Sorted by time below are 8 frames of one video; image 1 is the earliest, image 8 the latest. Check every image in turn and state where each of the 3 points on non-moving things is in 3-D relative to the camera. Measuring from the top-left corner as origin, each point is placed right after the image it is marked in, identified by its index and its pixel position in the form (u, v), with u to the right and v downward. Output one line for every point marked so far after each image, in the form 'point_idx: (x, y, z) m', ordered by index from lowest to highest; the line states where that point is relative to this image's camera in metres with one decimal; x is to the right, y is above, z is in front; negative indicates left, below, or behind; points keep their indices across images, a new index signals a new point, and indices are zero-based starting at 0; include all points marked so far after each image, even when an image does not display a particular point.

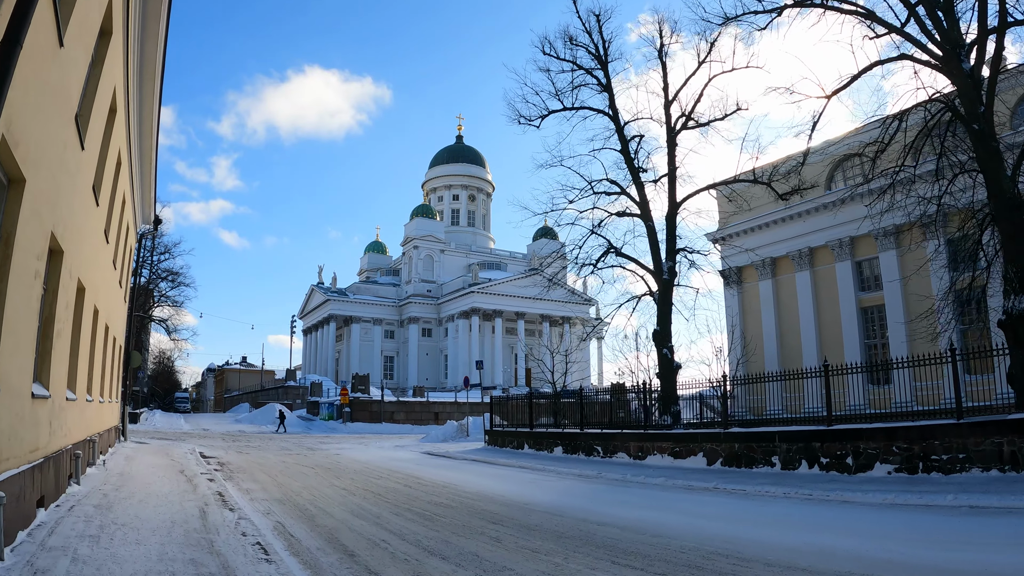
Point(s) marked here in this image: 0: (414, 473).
0: (-1.9, -3.8, +15.1) m
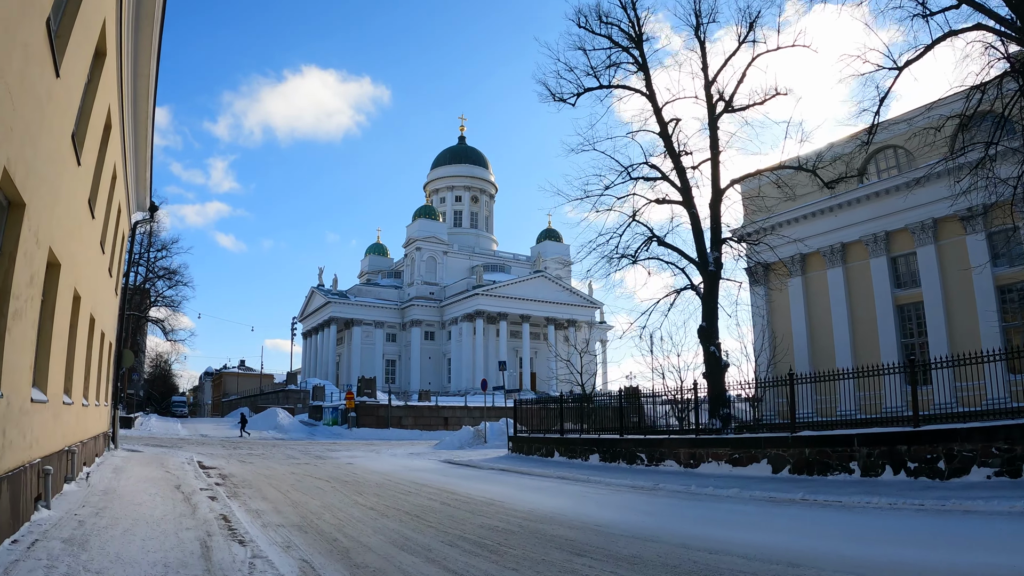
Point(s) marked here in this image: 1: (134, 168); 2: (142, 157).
0: (-1.1, -3.6, +13.3) m
1: (-8.3, +2.8, +15.8) m
2: (-8.1, +3.0, +15.9) m
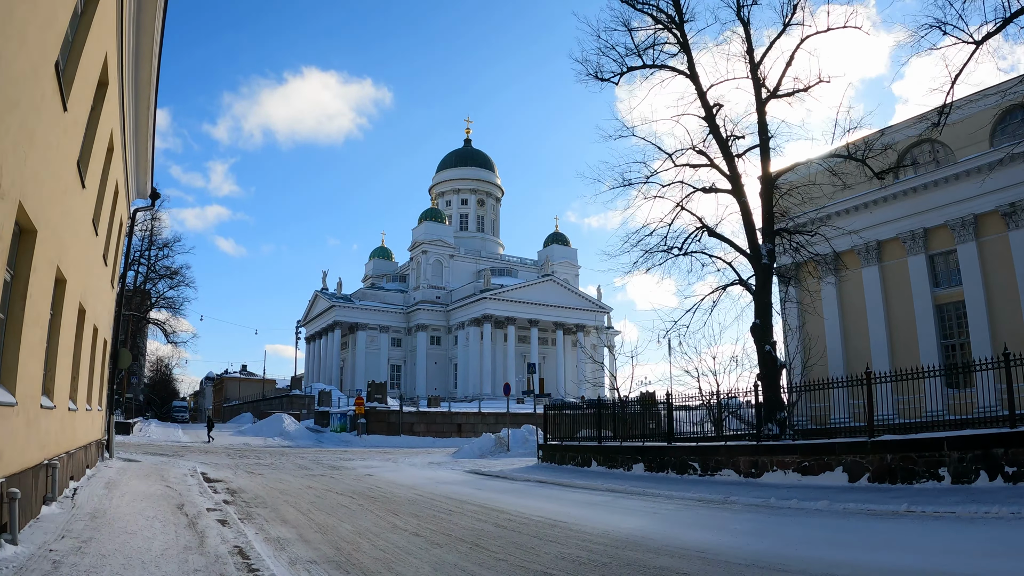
0: (-0.4, -3.4, +11.6) m
1: (-7.5, +3.0, +14.3) m
2: (-7.3, +3.2, +14.3) m
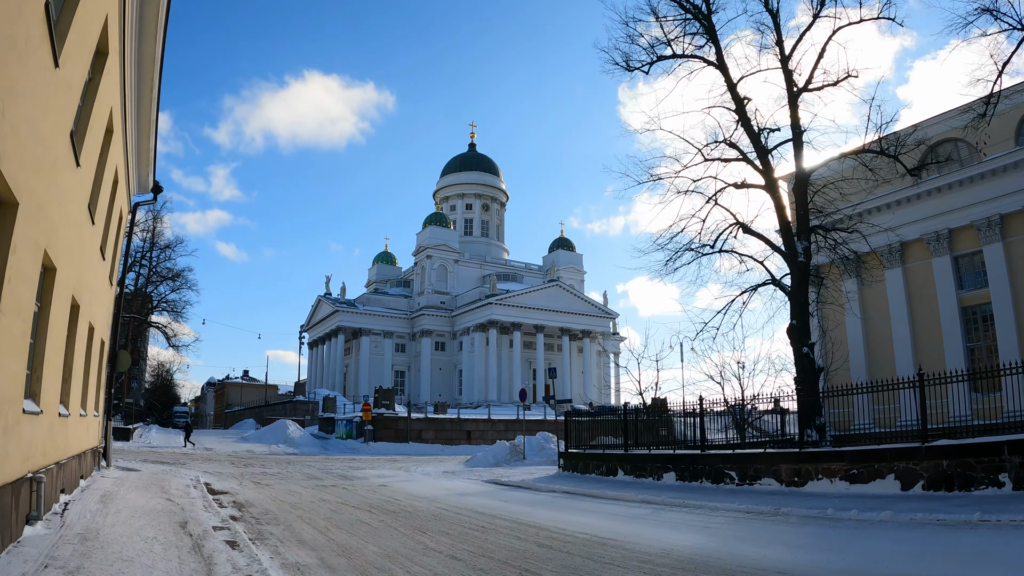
0: (+0.1, -3.4, +10.7) m
1: (-7.0, +3.1, +13.4) m
2: (-6.8, +3.2, +13.4) m
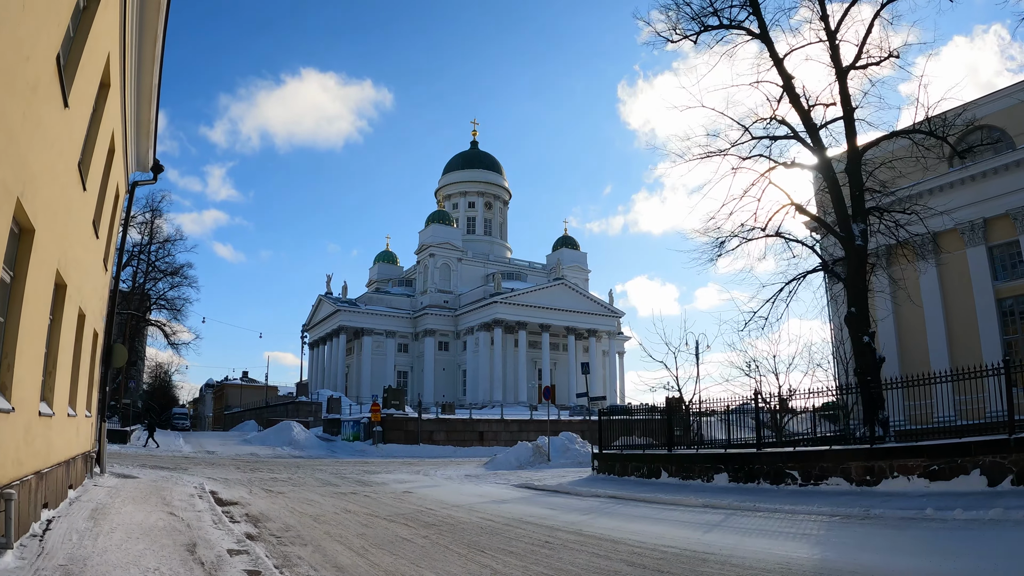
0: (+0.8, -3.1, +9.2) m
1: (-6.3, +3.3, +12.0) m
2: (-6.1, +3.5, +12.0) m
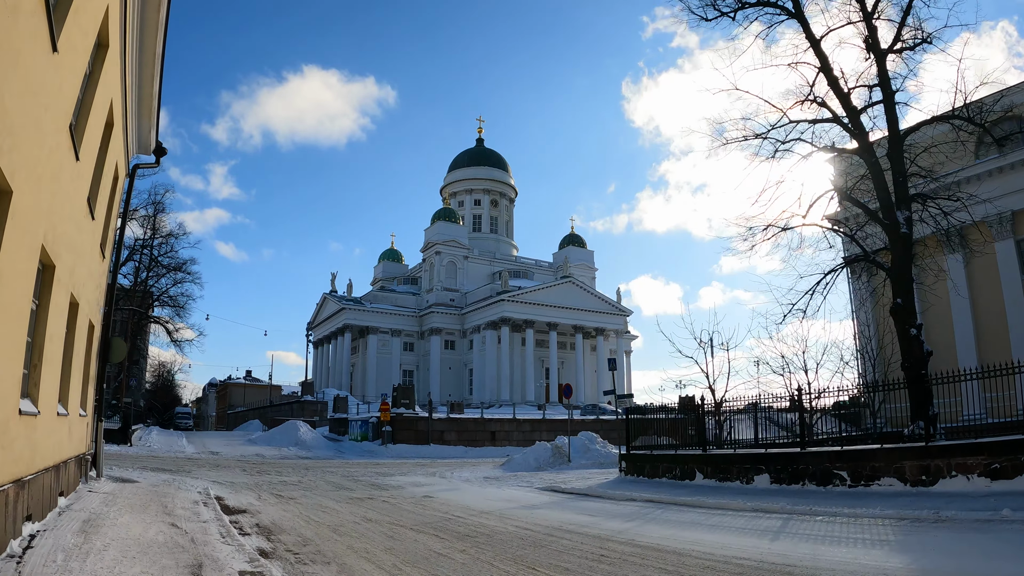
0: (+1.3, -2.9, +8.3) m
1: (-5.8, +3.5, +11.0) m
2: (-5.6, +3.6, +11.1) m
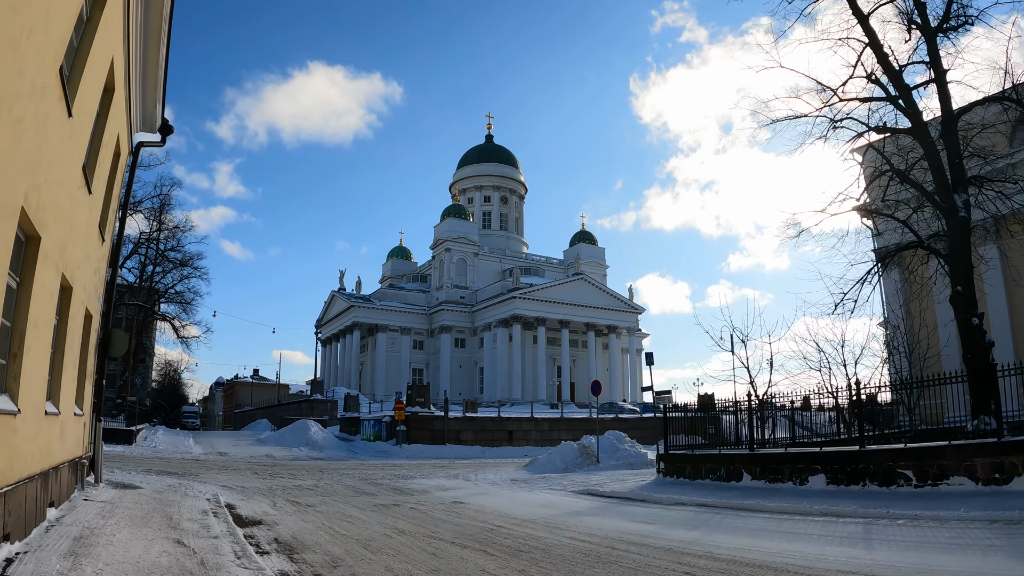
0: (+1.9, -2.7, +7.2) m
1: (-5.3, +3.7, +10.0) m
2: (-5.0, +3.8, +10.0) m
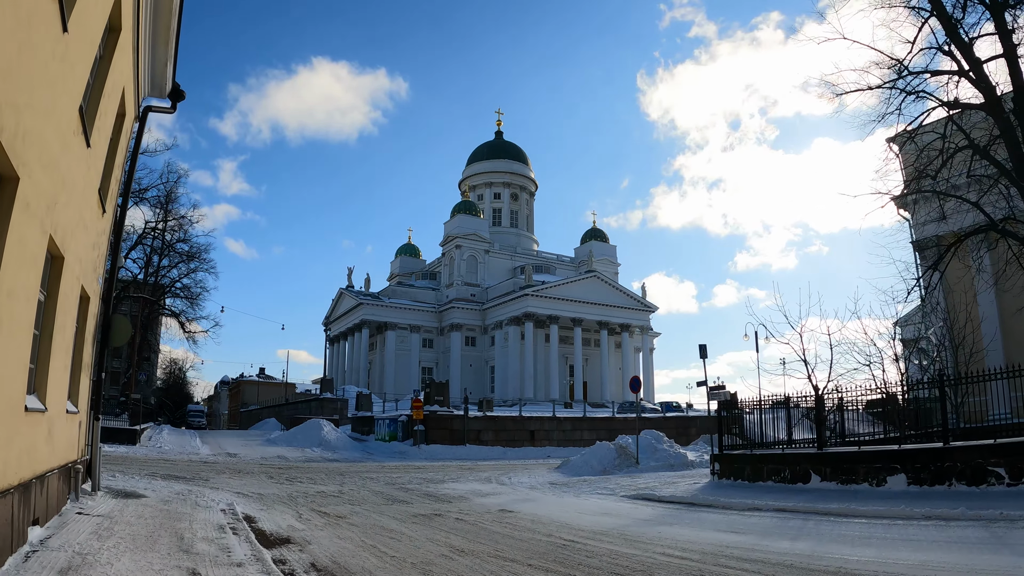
0: (+2.6, -2.4, +5.8) m
1: (-4.5, +4.0, +8.6) m
2: (-4.3, +4.1, +8.6) m
